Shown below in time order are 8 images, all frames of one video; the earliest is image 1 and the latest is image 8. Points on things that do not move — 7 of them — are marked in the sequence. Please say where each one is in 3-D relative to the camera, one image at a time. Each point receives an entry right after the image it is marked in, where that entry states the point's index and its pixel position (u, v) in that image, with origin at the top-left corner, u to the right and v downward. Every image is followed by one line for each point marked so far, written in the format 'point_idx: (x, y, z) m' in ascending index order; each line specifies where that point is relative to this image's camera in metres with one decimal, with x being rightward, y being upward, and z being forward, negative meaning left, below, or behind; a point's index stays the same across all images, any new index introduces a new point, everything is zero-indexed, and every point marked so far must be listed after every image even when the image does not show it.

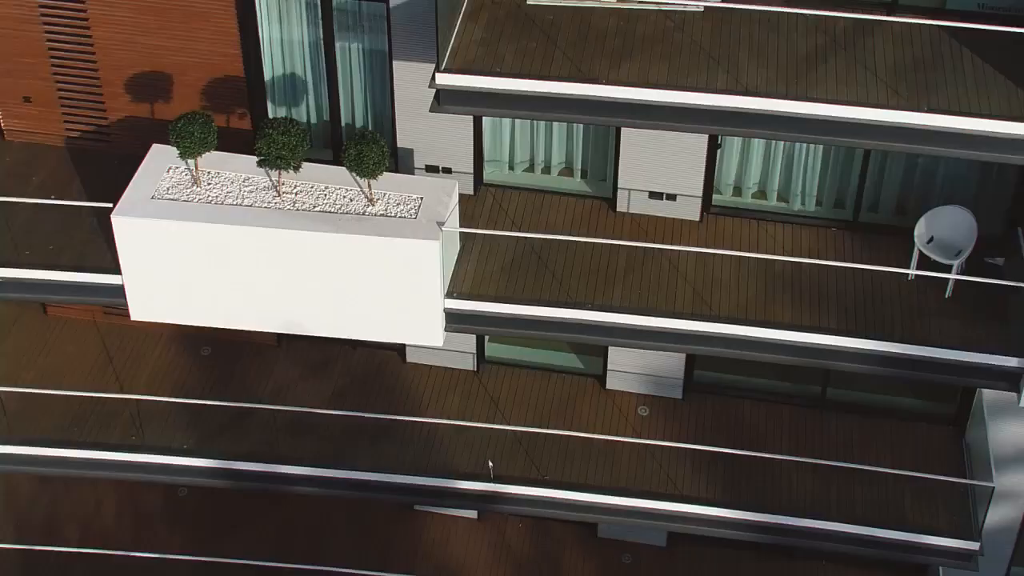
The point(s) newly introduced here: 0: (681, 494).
0: (+1.9, -2.3, +15.9) m
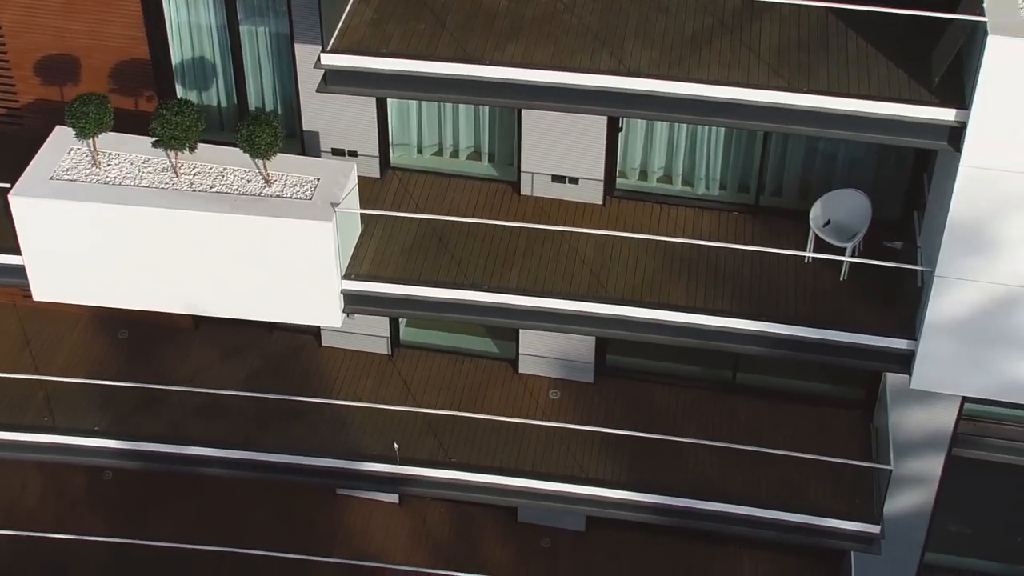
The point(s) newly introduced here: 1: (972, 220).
0: (+0.8, -2.2, +16.0) m
1: (+4.2, +0.6, +12.8) m
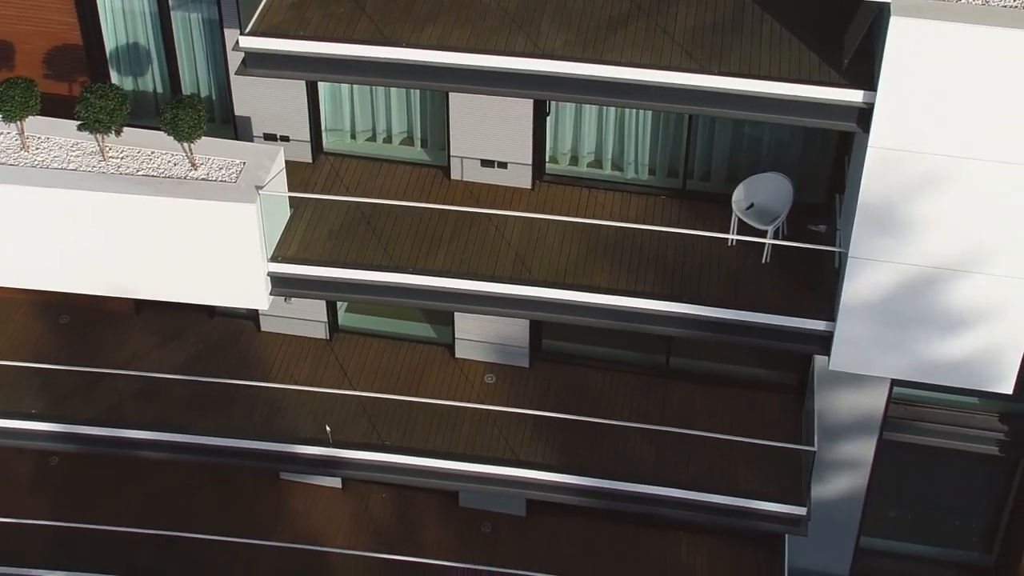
0: (+0.1, -2.0, +16.1) m
1: (+3.4, +0.8, +12.9) m
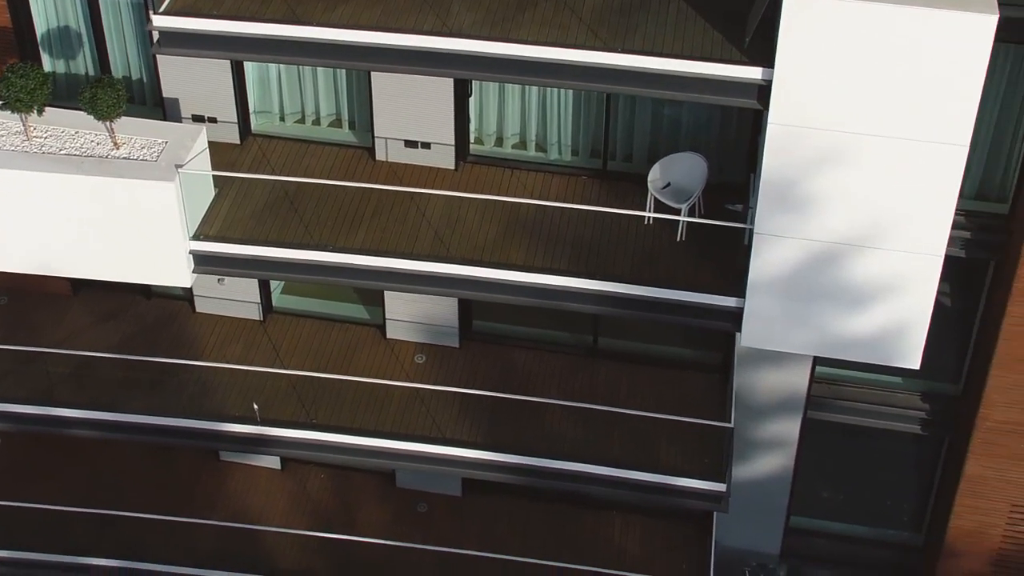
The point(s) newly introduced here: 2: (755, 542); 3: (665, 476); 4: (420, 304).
0: (-0.8, -1.7, +16.3) m
1: (+2.6, +1.0, +13.1) m
2: (+3.2, -3.4, +18.5) m
3: (+1.7, -2.1, +15.9) m
4: (-1.1, -0.2, +17.1) m
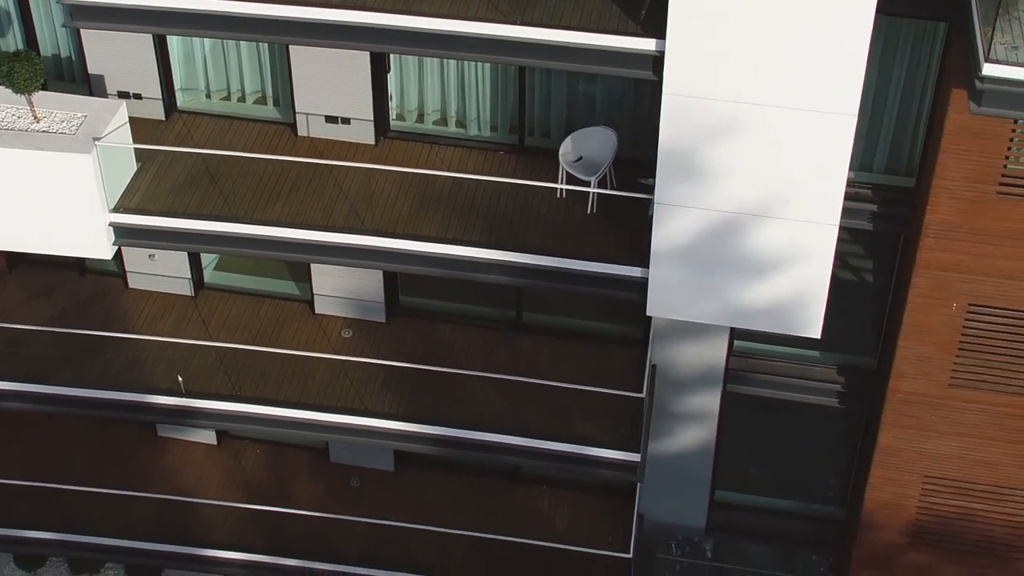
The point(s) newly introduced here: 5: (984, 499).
0: (-1.8, -1.4, +16.6) m
1: (+1.6, +1.4, +13.4) m
2: (+2.3, -3.1, +18.8) m
3: (+0.8, -1.8, +16.1) m
4: (-2.1, +0.1, +17.3) m
5: (+5.7, -2.5, +16.7) m
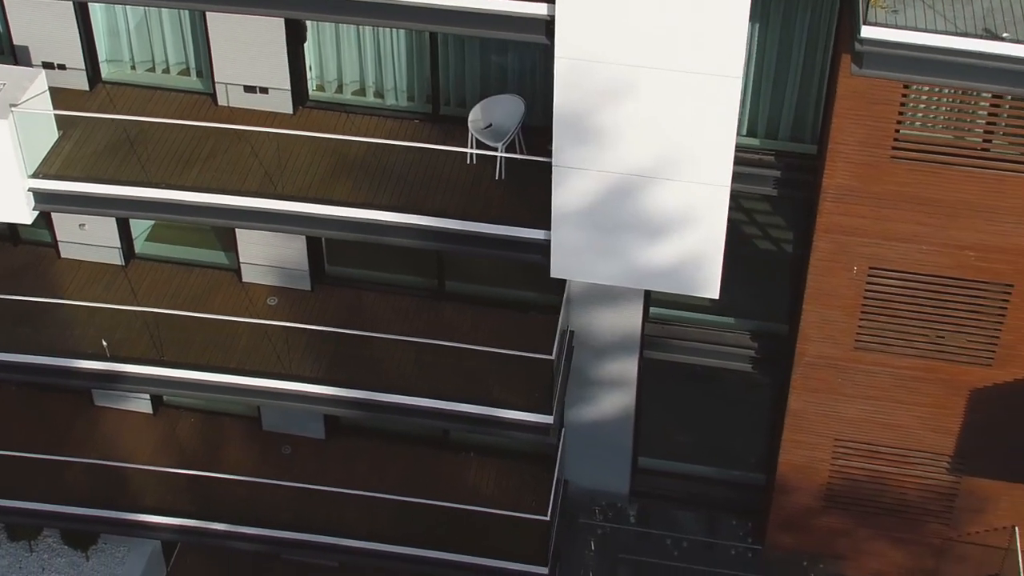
0: (-2.8, -1.0, +16.9) m
1: (+0.6, +1.8, +13.7) m
2: (+1.3, -2.7, +19.1) m
3: (-0.2, -1.4, +16.5) m
4: (-3.1, +0.5, +17.7) m
5: (+4.7, -2.1, +17.1) m
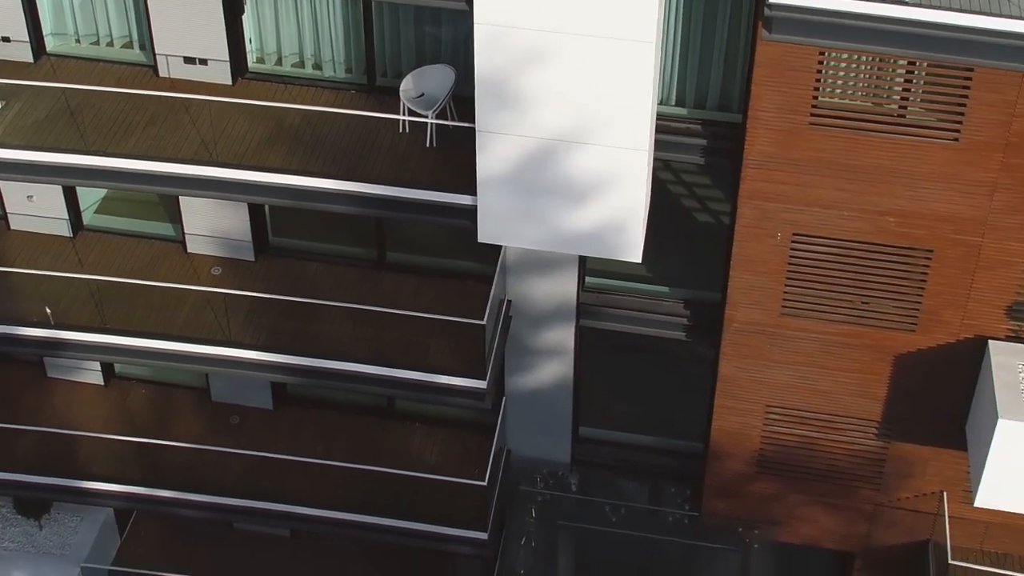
0: (-3.5, -0.6, +17.3) m
1: (-0.2, +2.2, +14.1) m
2: (+0.5, -2.3, +19.5) m
3: (-1.0, -1.0, +16.8) m
4: (-3.8, +0.9, +18.0) m
5: (+3.9, -1.7, +17.4) m
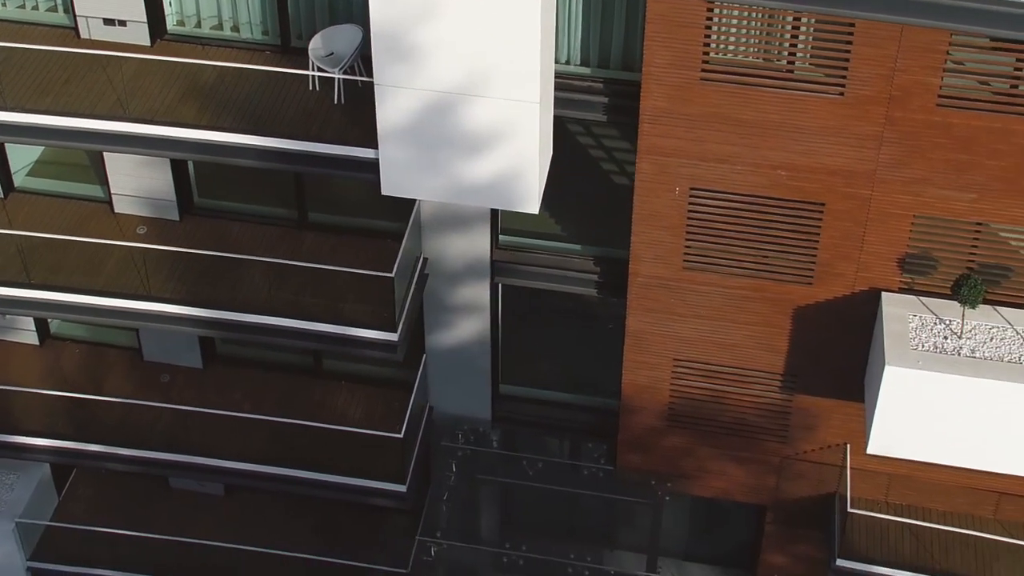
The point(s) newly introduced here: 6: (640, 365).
0: (-4.6, -0.1, +17.8) m
1: (-1.3, +2.7, +14.5) m
2: (-0.6, -1.7, +19.9) m
3: (-2.1, -0.5, +17.3) m
4: (-4.9, +1.5, +18.5) m
5: (+2.8, -1.2, +17.9) m
6: (+1.7, -1.0, +18.0) m
